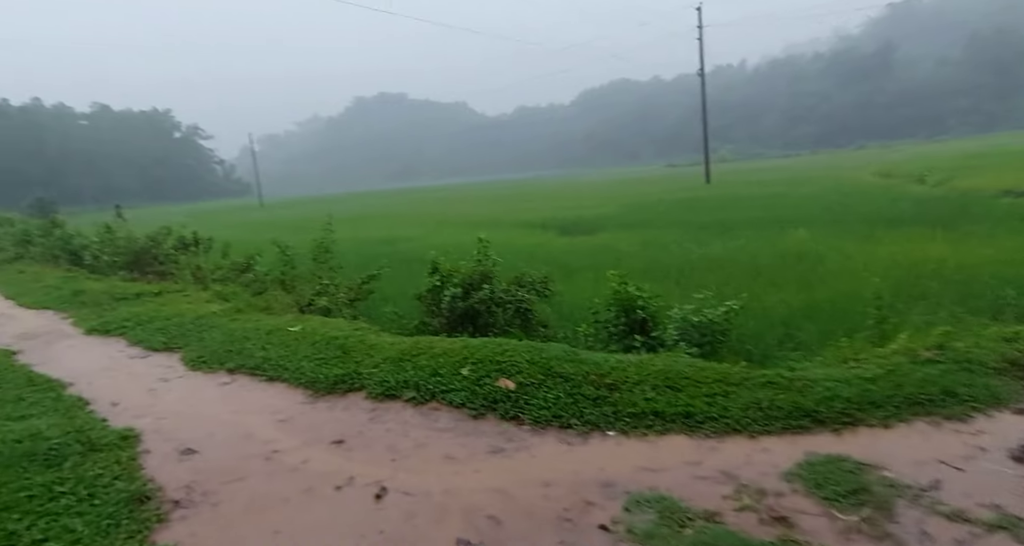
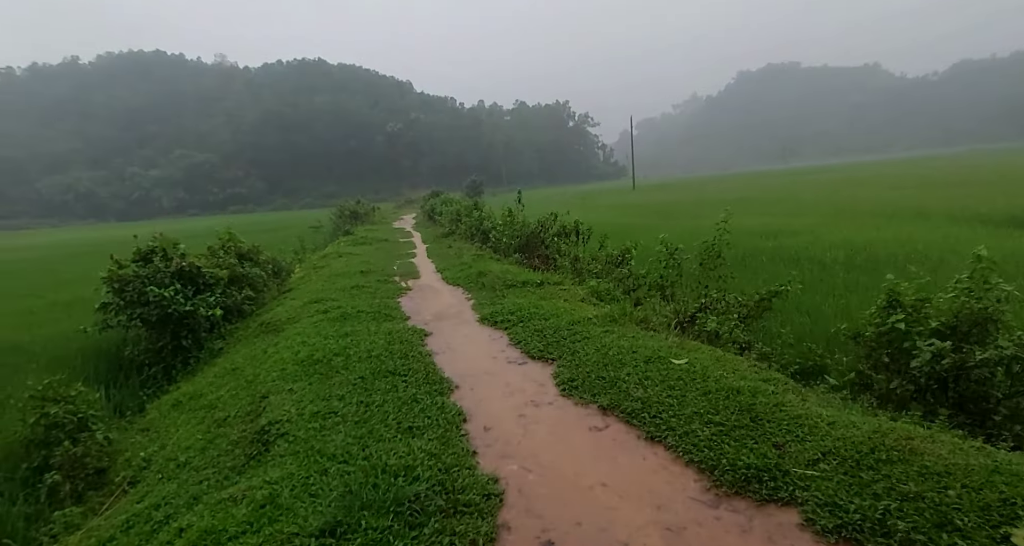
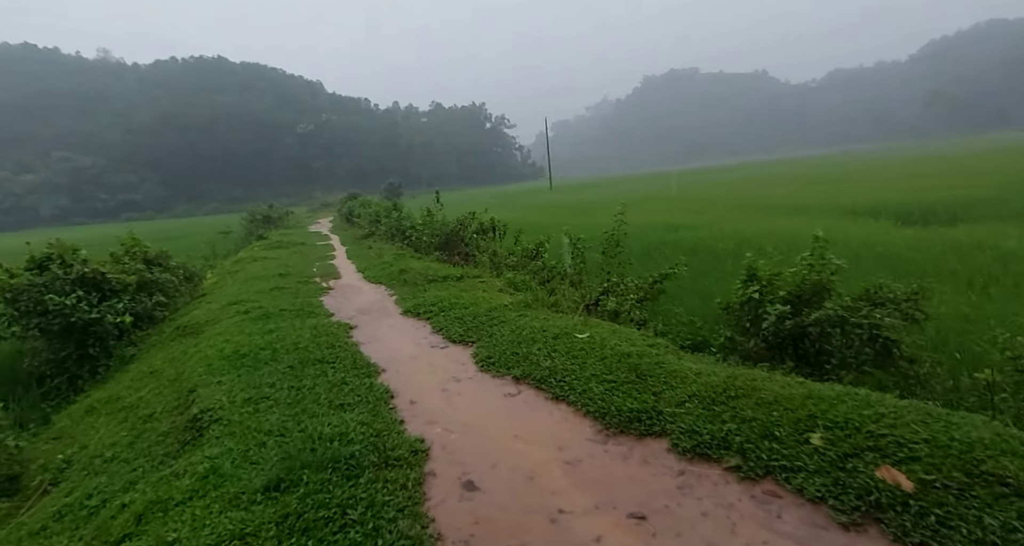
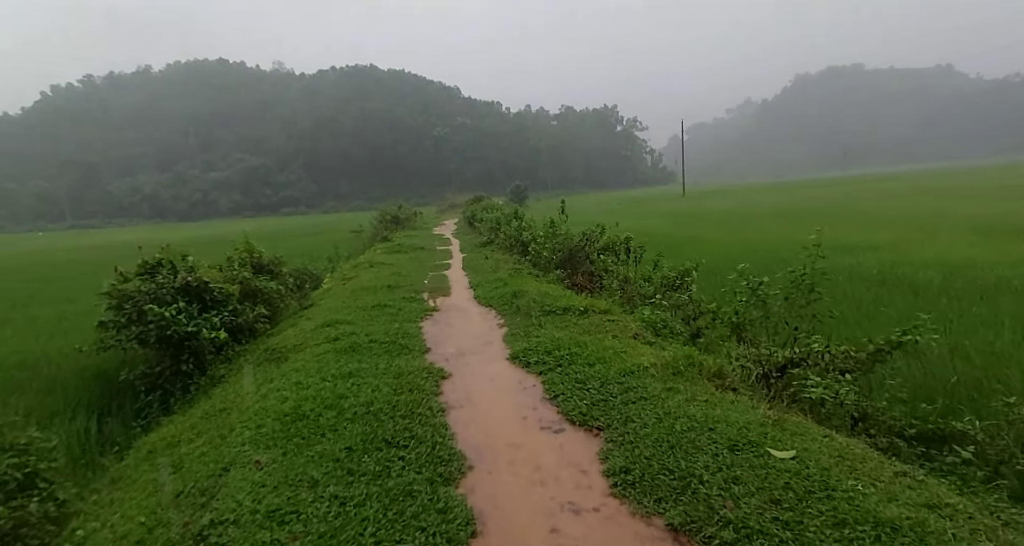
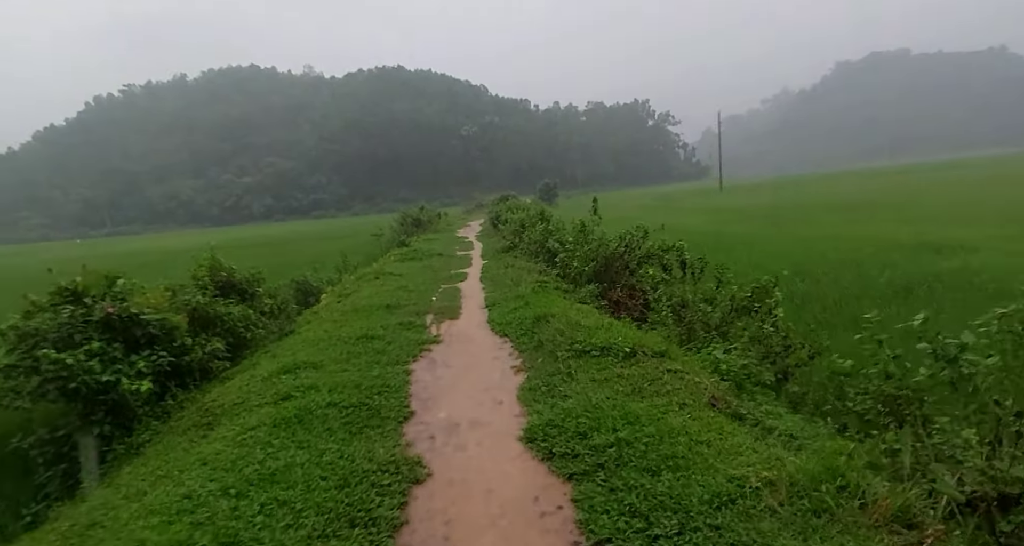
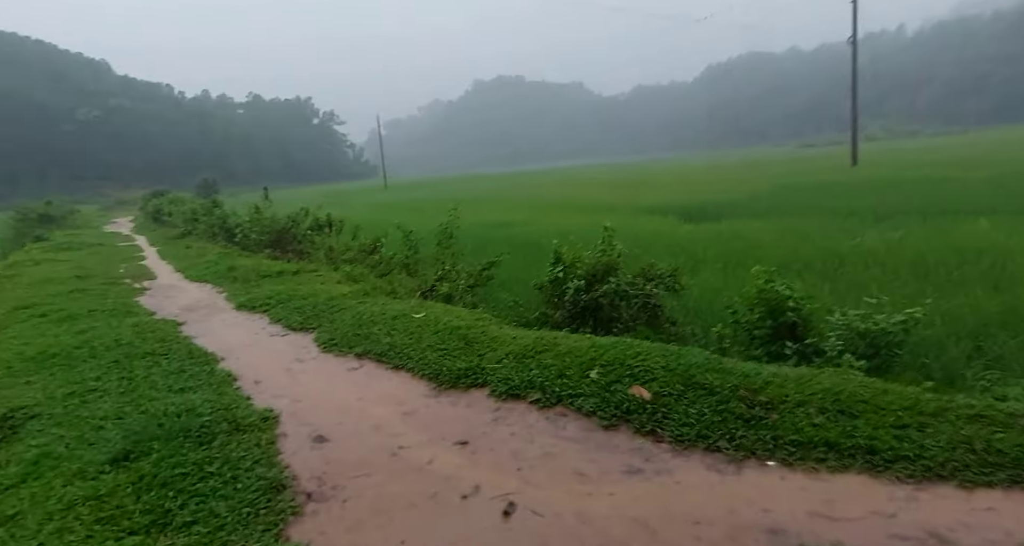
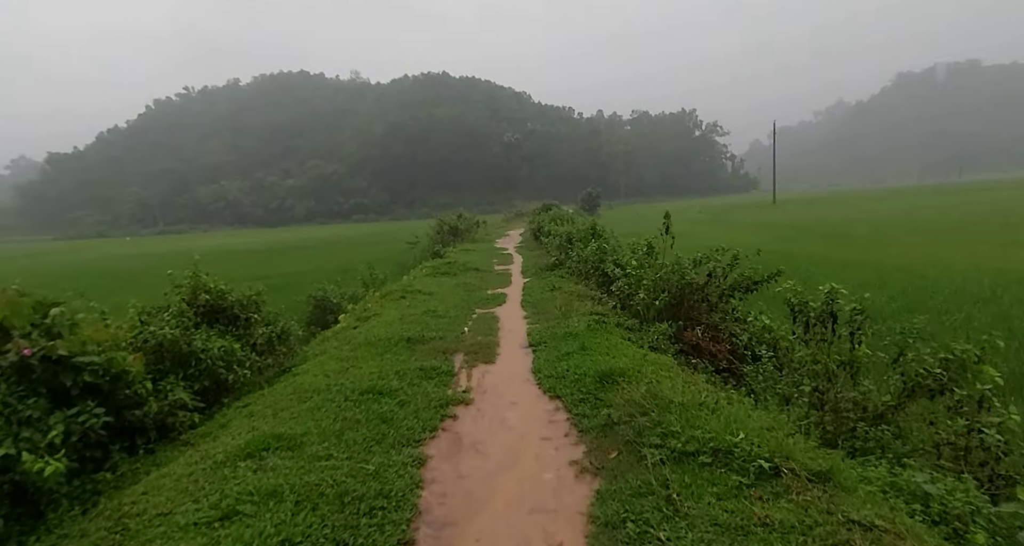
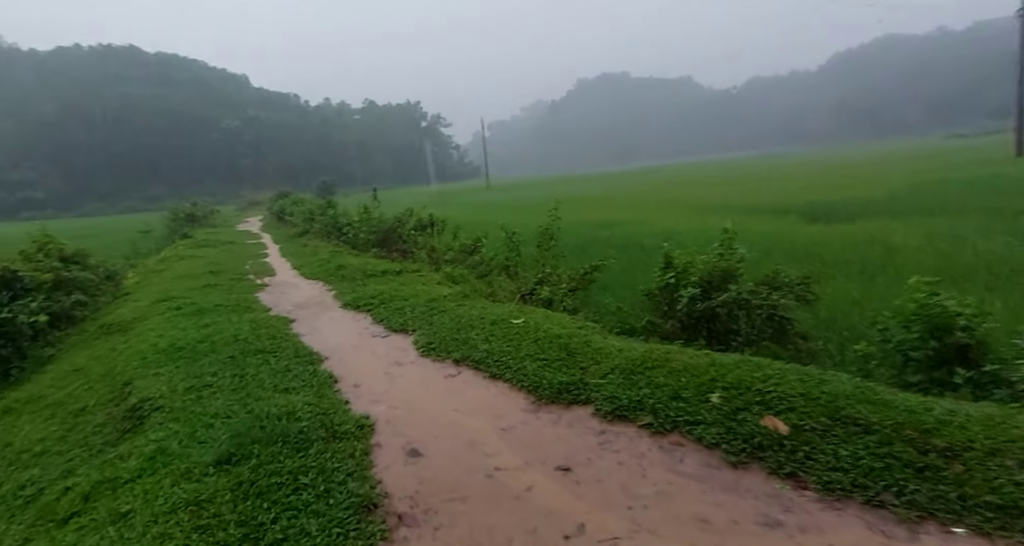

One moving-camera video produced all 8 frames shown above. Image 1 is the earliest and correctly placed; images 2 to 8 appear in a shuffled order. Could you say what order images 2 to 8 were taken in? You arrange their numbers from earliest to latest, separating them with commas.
6, 8, 3, 2, 4, 5, 7
